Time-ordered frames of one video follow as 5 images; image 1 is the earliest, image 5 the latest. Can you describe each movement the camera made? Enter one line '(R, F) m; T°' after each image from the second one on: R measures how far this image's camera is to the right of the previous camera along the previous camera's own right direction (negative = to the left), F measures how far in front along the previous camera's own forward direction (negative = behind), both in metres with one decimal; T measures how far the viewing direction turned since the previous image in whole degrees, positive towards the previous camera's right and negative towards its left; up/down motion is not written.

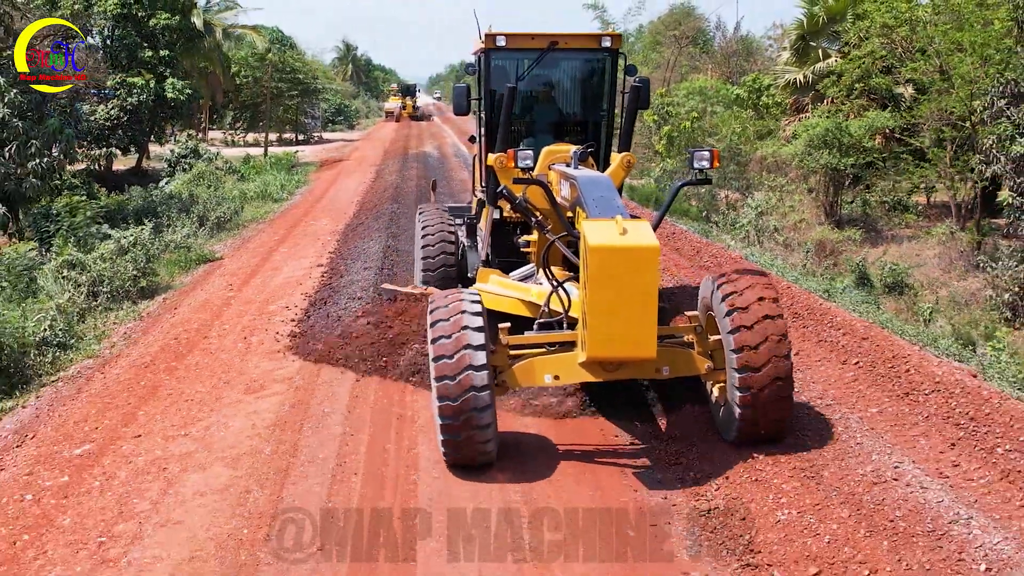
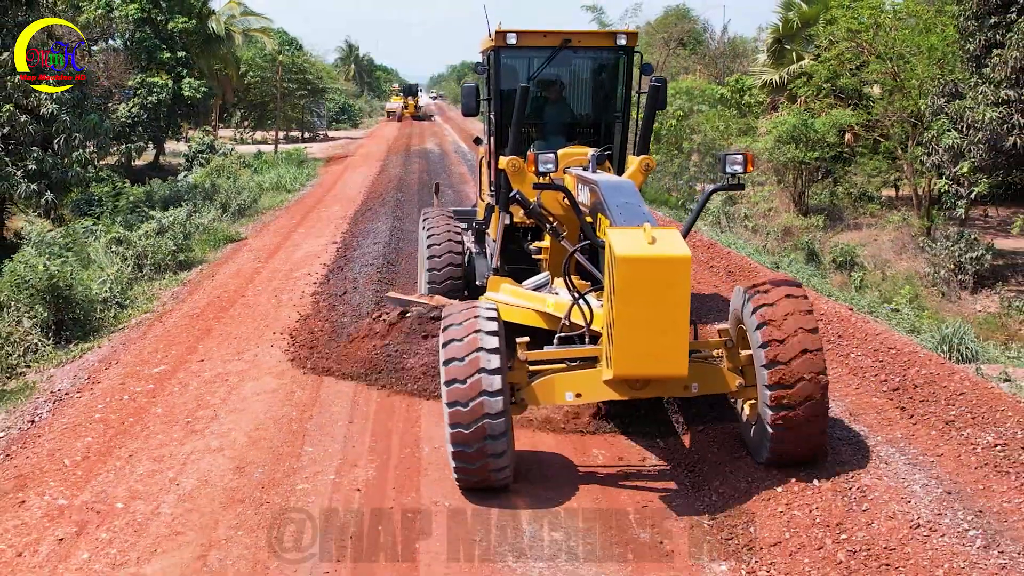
(+0.1, -1.4) m; 0°
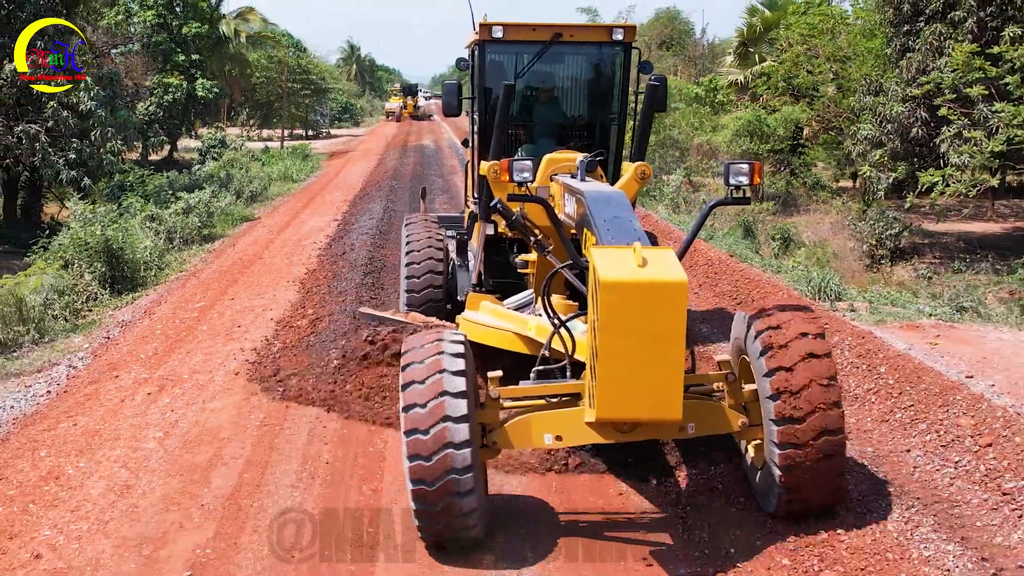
(+0.4, -1.8) m; 0°
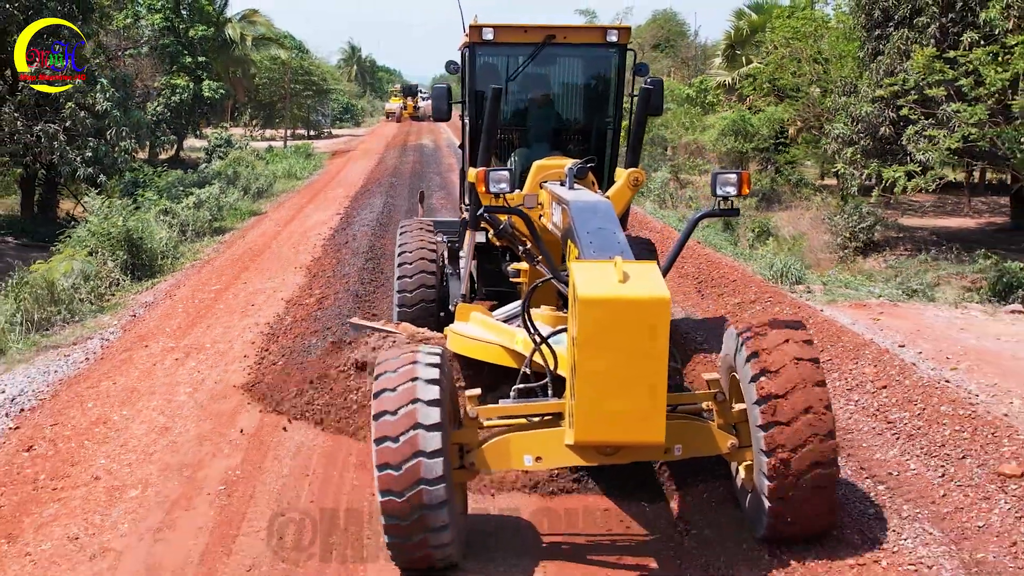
(+0.1, -0.8) m; 0°
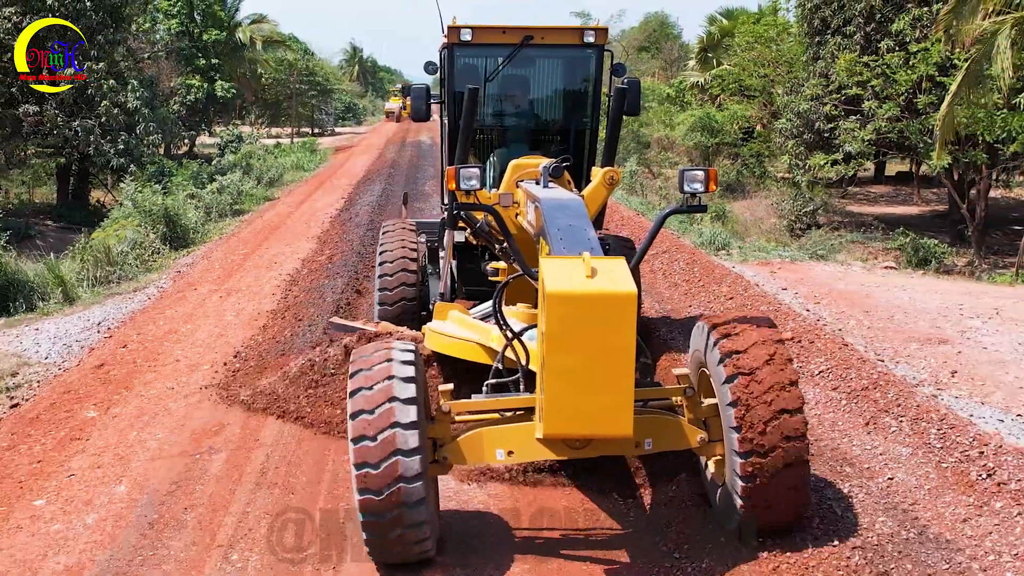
(+0.4, -1.9) m; 0°
